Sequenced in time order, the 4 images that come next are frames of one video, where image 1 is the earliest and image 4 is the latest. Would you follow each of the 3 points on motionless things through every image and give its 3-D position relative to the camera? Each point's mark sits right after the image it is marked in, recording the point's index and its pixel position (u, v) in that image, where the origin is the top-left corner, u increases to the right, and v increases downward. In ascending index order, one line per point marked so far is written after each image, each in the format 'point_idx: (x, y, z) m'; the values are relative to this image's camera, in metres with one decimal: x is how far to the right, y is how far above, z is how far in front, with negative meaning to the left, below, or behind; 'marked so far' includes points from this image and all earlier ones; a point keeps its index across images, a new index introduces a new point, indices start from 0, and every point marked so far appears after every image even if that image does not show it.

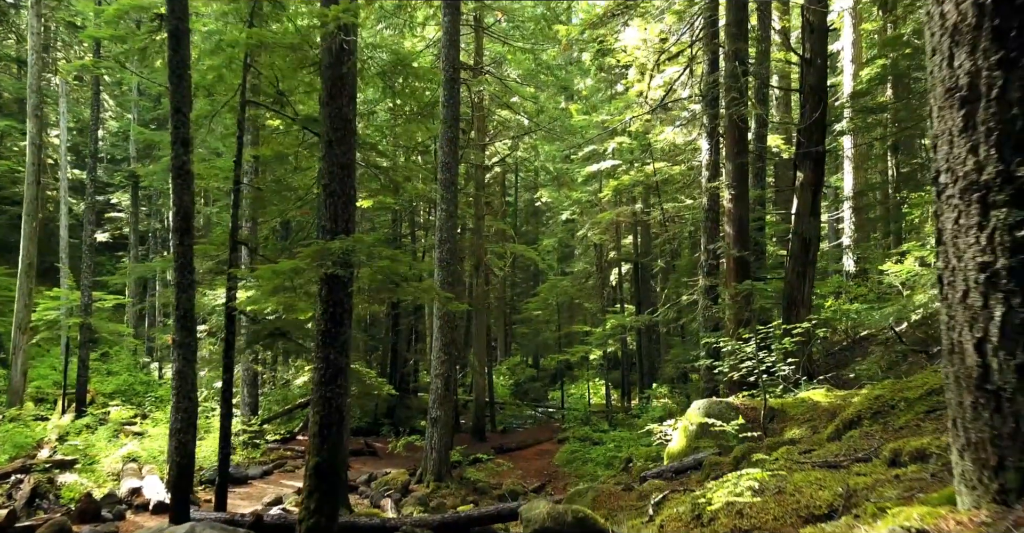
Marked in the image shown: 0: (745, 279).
0: (+4.0, -0.2, +14.7) m
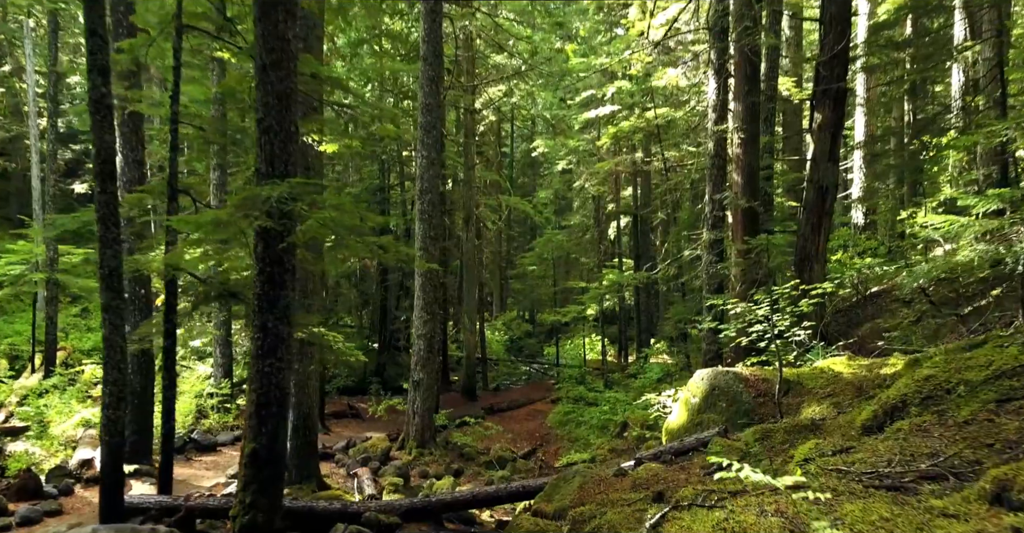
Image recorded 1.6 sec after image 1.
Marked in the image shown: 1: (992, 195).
0: (+3.8, +0.6, +13.4) m
1: (+5.5, +0.8, +9.8) m
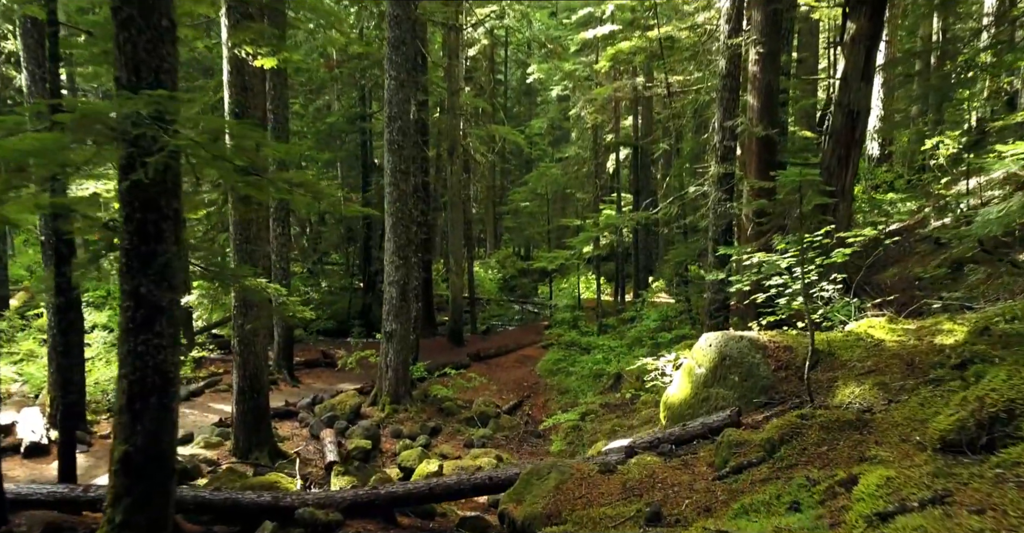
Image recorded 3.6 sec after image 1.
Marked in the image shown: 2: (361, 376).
0: (+3.5, +1.4, +11.6) m
1: (+5.2, +1.4, +8.0) m
2: (-3.2, -2.3, +17.9) m
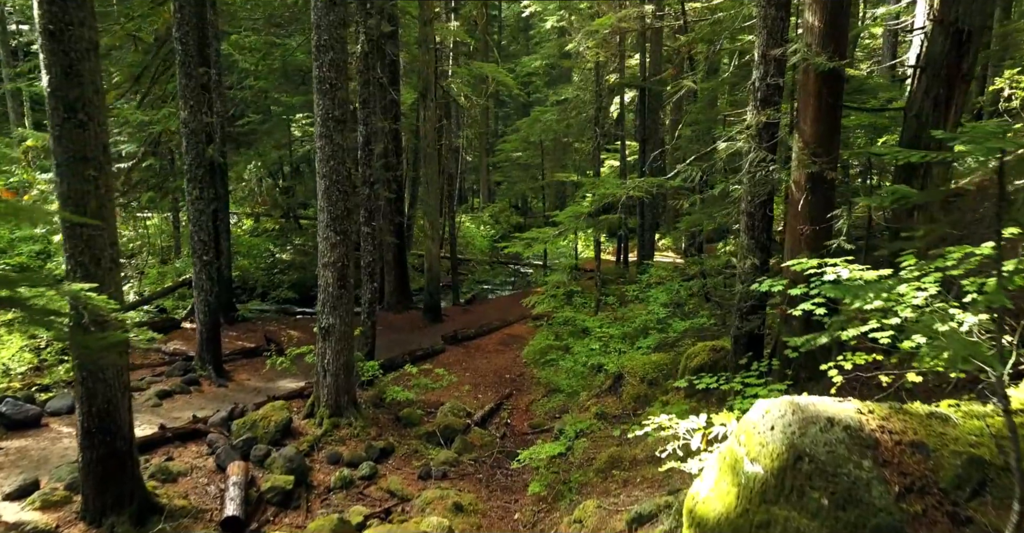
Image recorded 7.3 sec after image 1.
0: (+3.1, +1.5, +8.1) m
1: (+4.8, +1.2, +4.5) m
2: (-3.6, -1.8, +14.7) m
